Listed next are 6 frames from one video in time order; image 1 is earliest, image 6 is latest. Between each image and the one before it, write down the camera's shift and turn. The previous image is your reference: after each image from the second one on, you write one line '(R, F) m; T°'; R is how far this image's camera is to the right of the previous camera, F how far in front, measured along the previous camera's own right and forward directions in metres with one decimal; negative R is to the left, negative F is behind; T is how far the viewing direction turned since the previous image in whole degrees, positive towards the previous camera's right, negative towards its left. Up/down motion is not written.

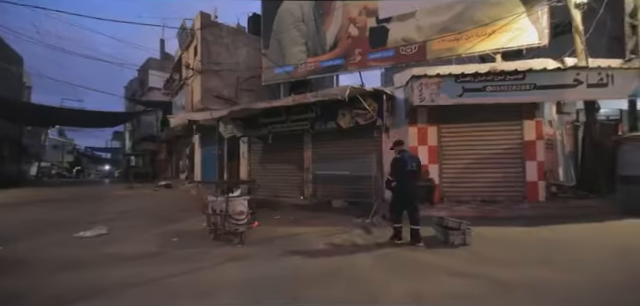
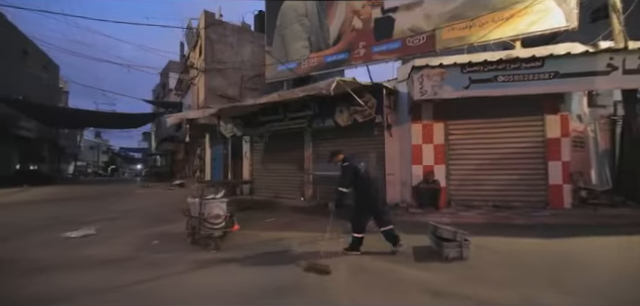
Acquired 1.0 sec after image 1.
(+0.8, +0.5) m; -5°
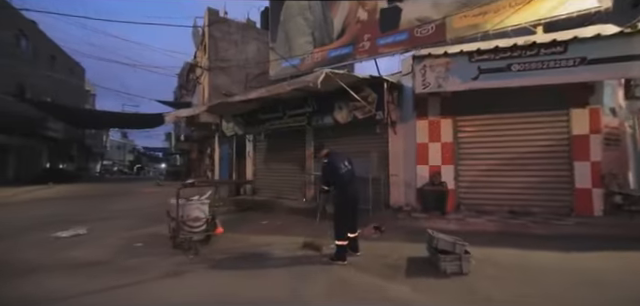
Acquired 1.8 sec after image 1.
(+0.6, +0.5) m; -4°
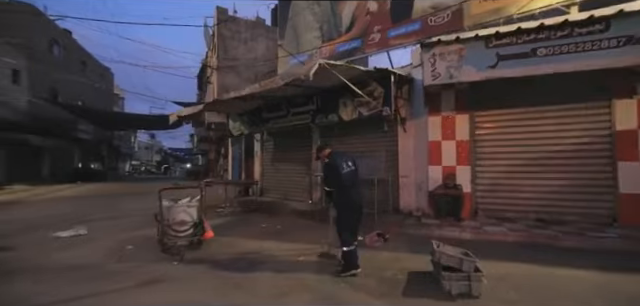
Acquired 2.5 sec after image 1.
(+0.5, +0.5) m; -5°
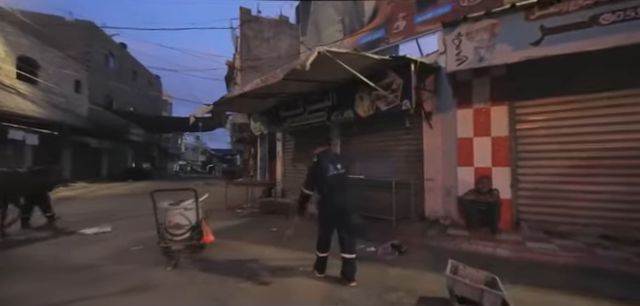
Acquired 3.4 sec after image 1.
(+0.6, +0.6) m; -8°
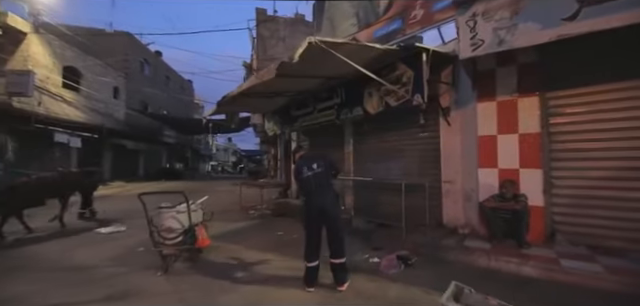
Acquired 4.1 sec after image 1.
(+0.5, +0.4) m; -6°
